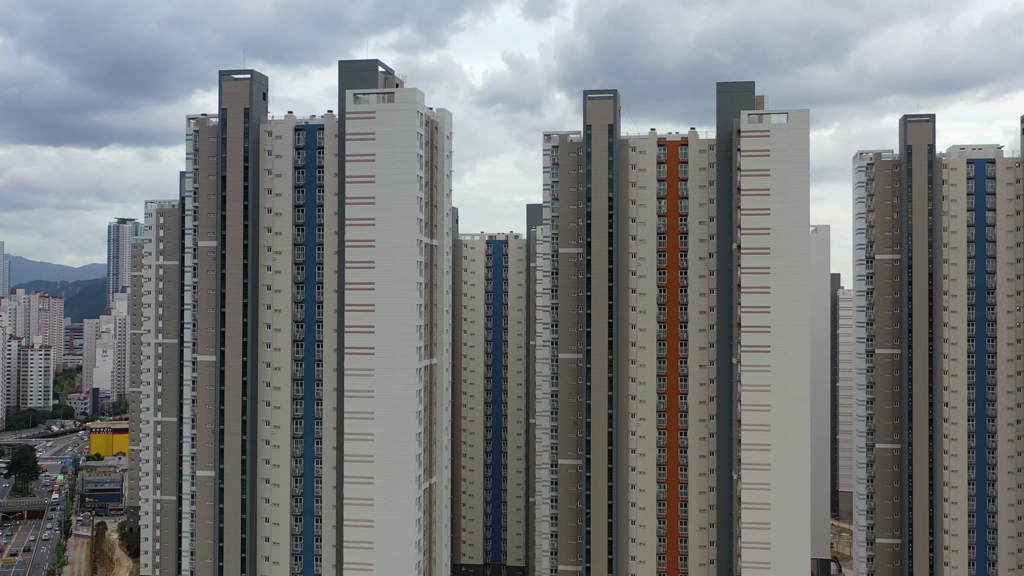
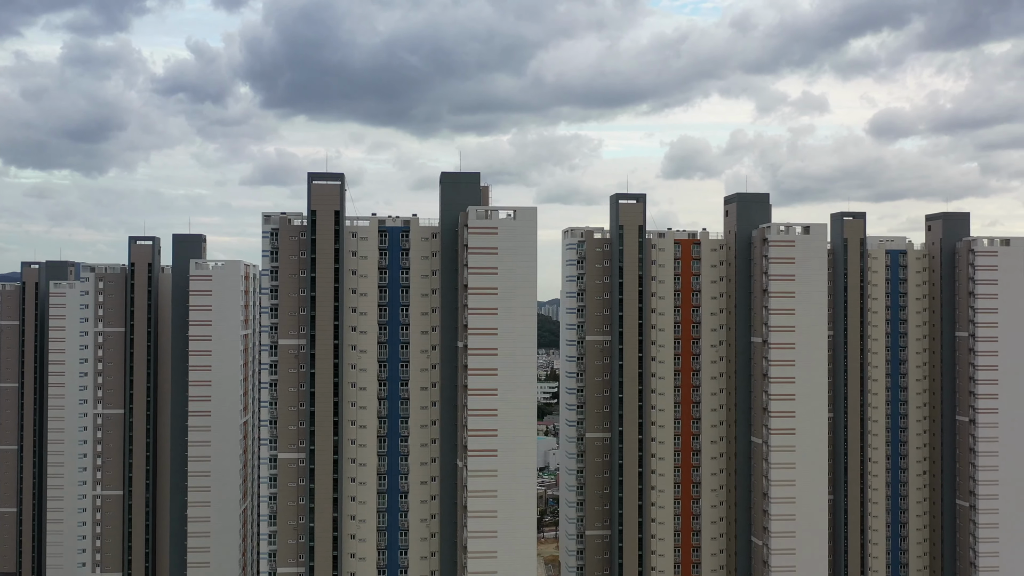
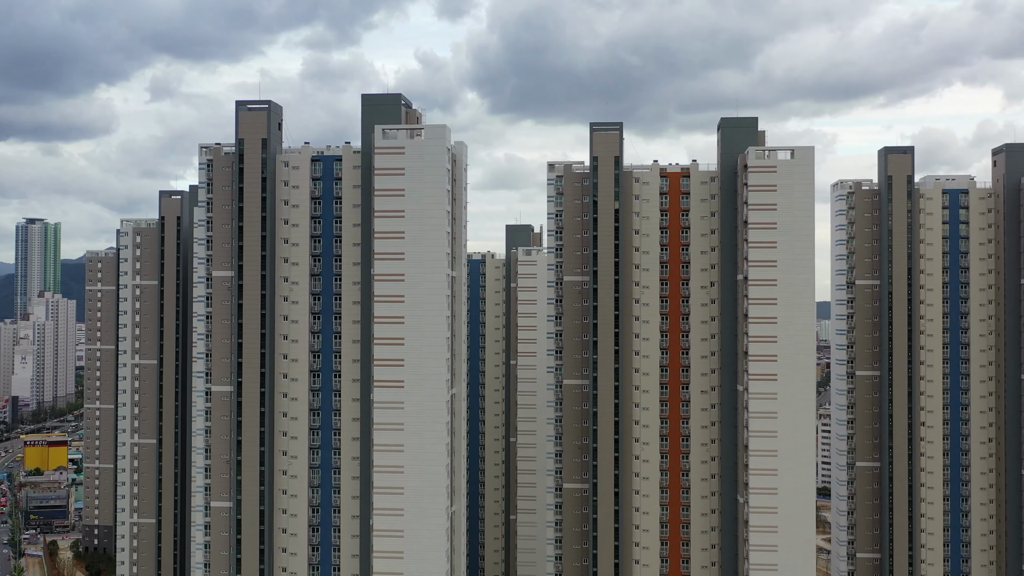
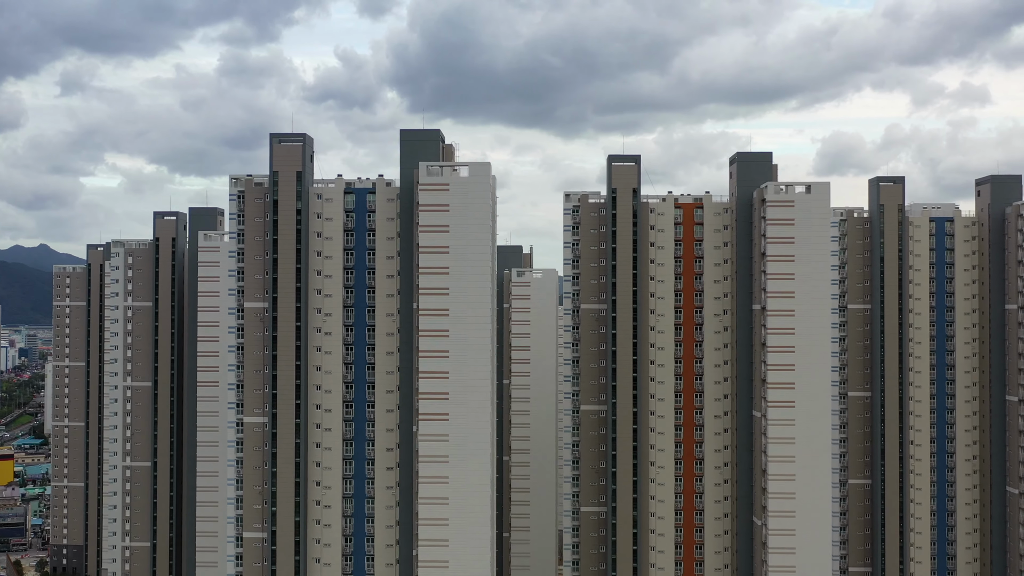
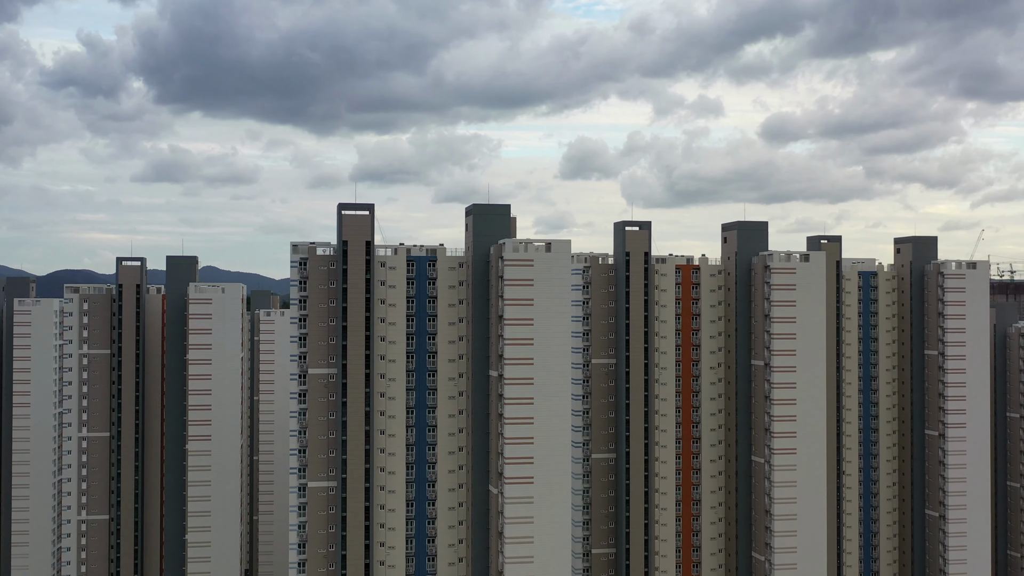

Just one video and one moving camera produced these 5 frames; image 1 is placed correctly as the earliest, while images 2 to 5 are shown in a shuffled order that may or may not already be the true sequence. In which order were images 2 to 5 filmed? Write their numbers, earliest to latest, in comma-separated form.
3, 4, 2, 5
